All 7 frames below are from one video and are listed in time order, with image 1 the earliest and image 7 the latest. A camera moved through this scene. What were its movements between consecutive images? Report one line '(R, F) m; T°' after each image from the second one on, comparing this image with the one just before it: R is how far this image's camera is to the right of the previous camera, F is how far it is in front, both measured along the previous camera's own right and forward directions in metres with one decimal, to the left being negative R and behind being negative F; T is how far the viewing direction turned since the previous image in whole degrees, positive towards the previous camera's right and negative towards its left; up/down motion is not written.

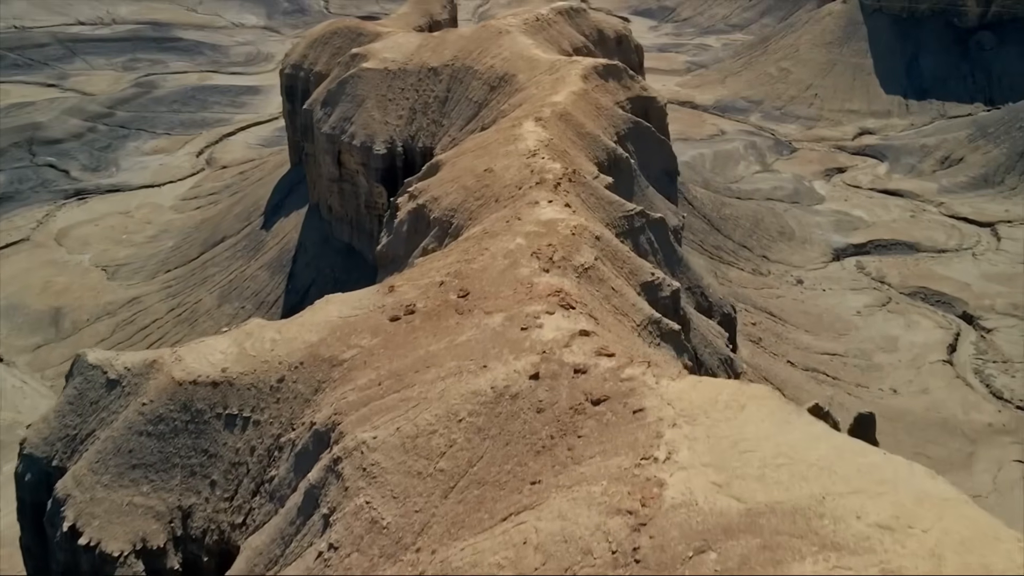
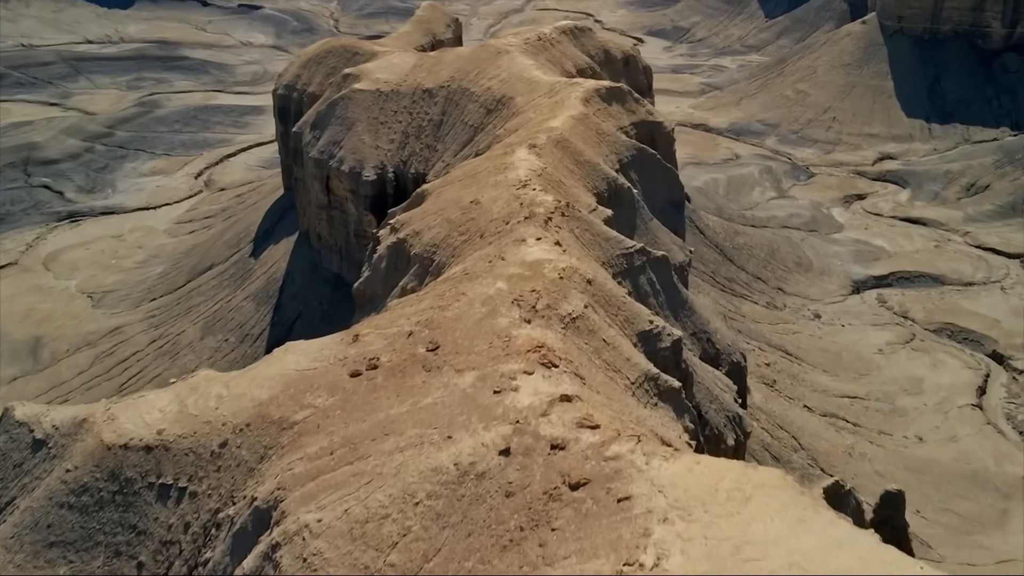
(+0.5, +1.6) m; -1°
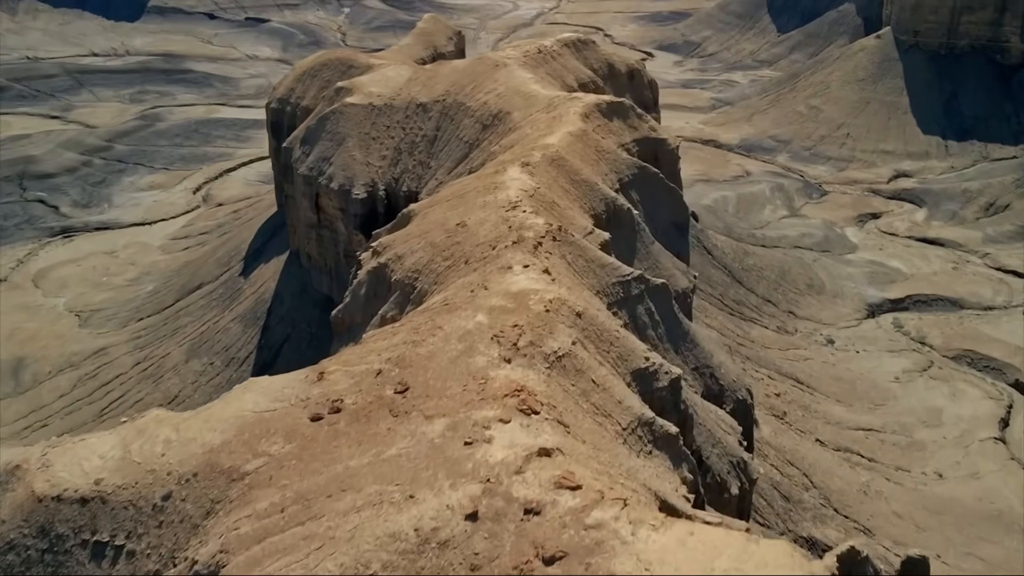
(+0.4, +1.2) m; -1°
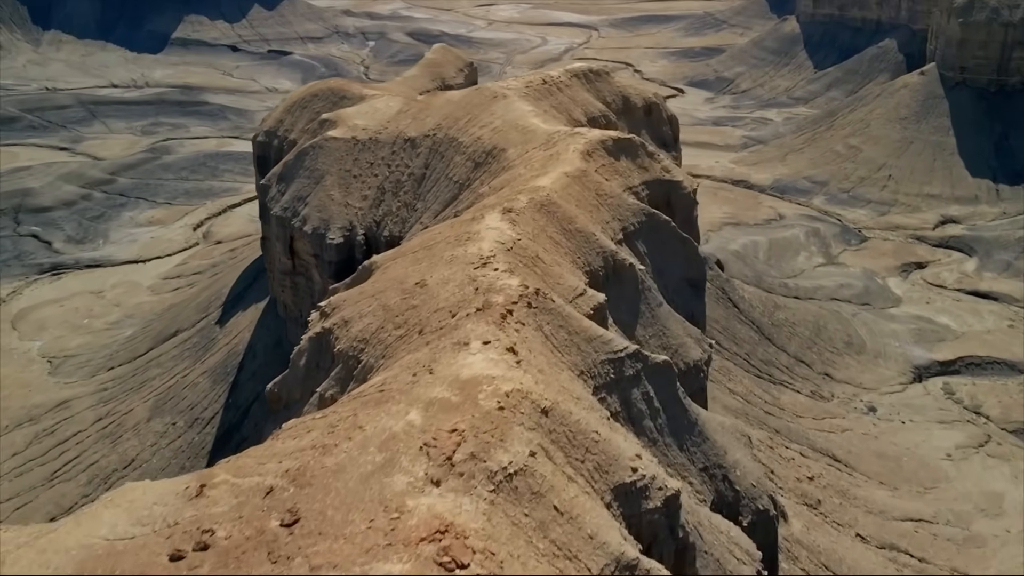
(+0.8, +2.8) m; -2°
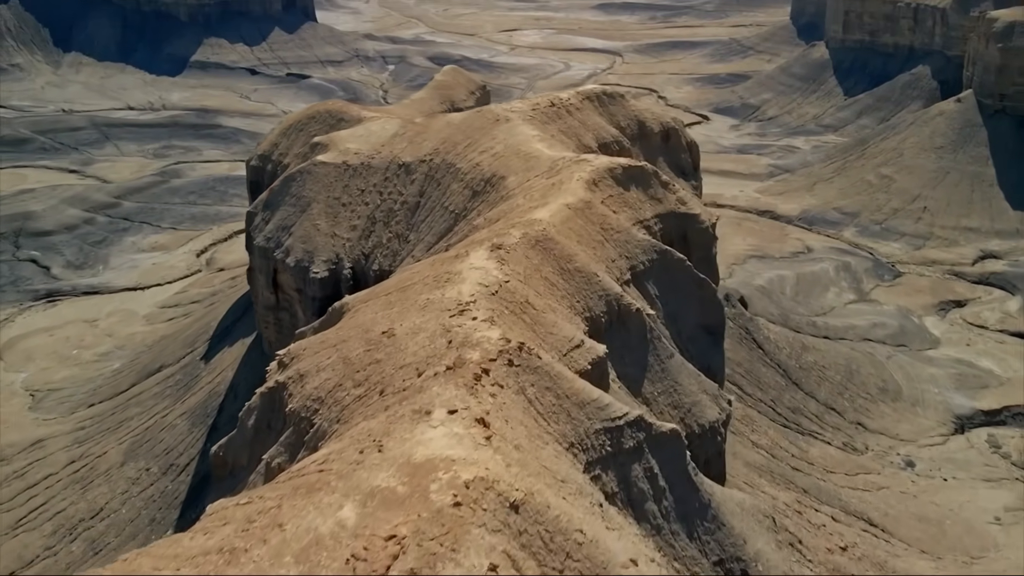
(+0.5, +1.8) m; -2°
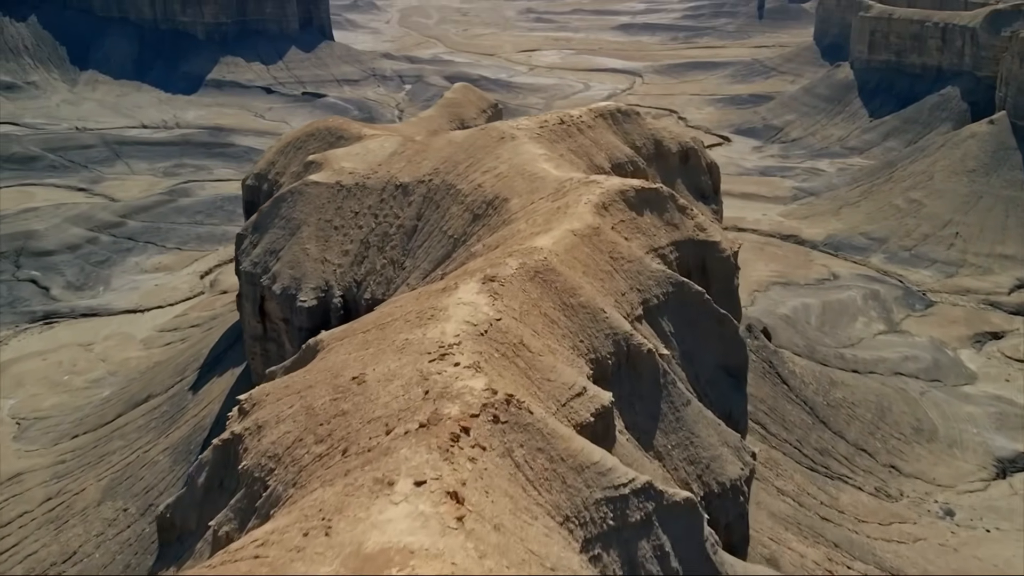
(+0.3, +1.5) m; -1°
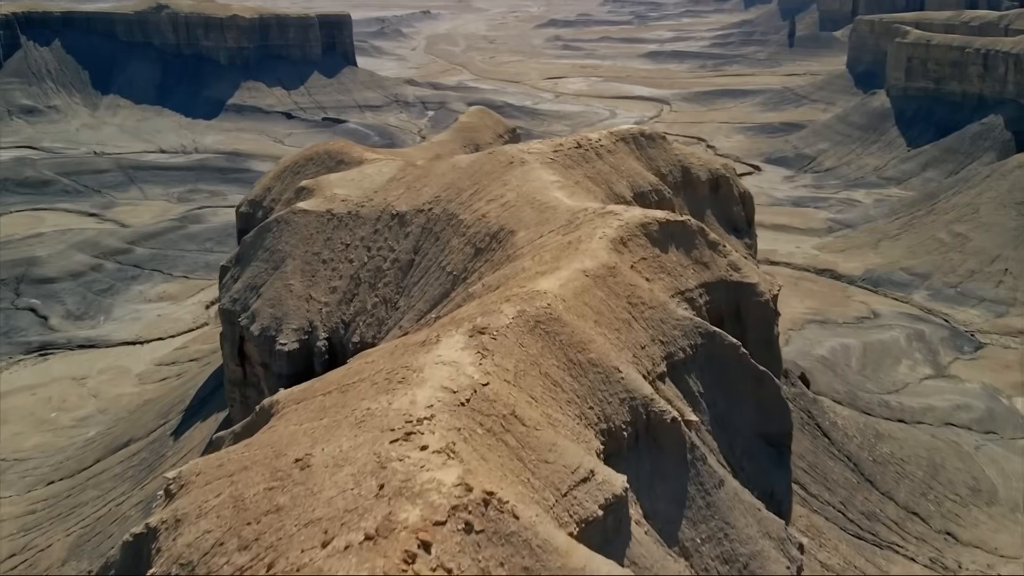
(+0.3, +2.0) m; -2°
